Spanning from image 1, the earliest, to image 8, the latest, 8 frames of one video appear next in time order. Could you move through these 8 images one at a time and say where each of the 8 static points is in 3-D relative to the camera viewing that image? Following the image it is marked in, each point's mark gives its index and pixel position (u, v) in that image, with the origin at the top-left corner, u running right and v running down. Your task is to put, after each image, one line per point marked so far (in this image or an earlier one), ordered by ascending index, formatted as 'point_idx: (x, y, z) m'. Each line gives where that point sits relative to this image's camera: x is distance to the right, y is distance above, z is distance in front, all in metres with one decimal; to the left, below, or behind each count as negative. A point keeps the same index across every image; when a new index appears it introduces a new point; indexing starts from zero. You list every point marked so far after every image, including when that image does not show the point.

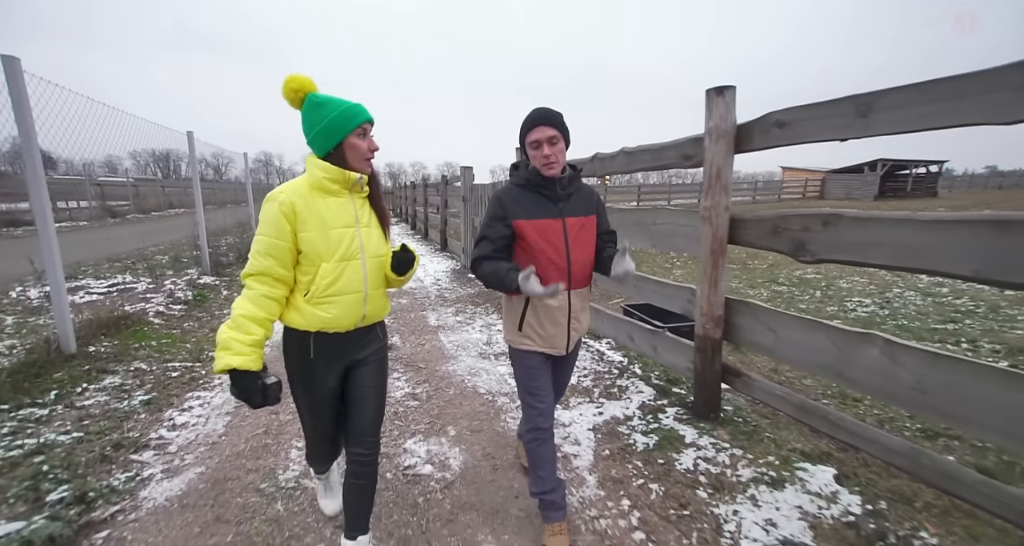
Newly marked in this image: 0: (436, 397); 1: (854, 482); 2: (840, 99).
0: (-0.6, -0.9, +3.1) m
1: (+1.7, -1.0, +2.1) m
2: (+1.5, +0.8, +1.9) m
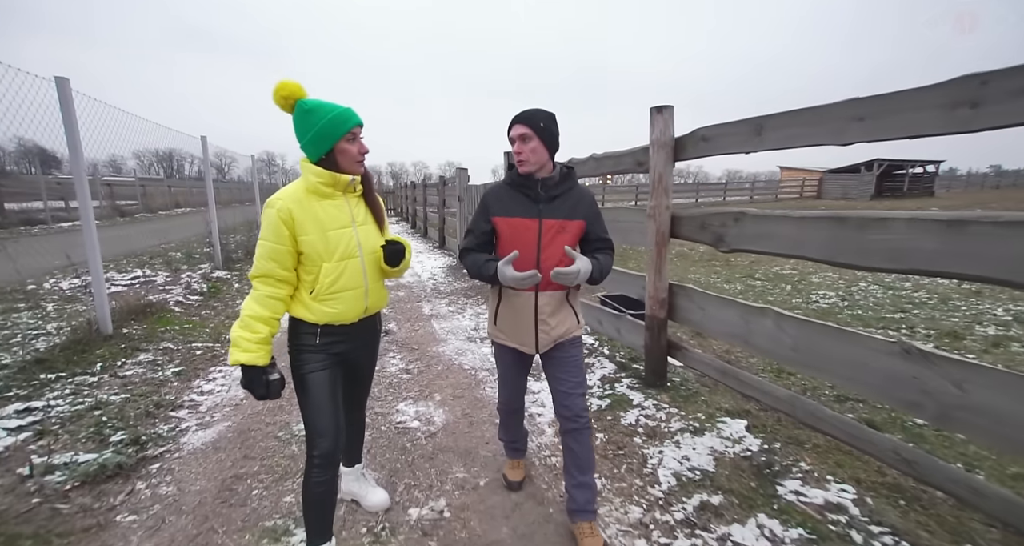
0: (-0.7, -0.9, +3.6) m
1: (+1.5, -1.0, +2.6) m
2: (+1.3, +0.9, +2.4) m
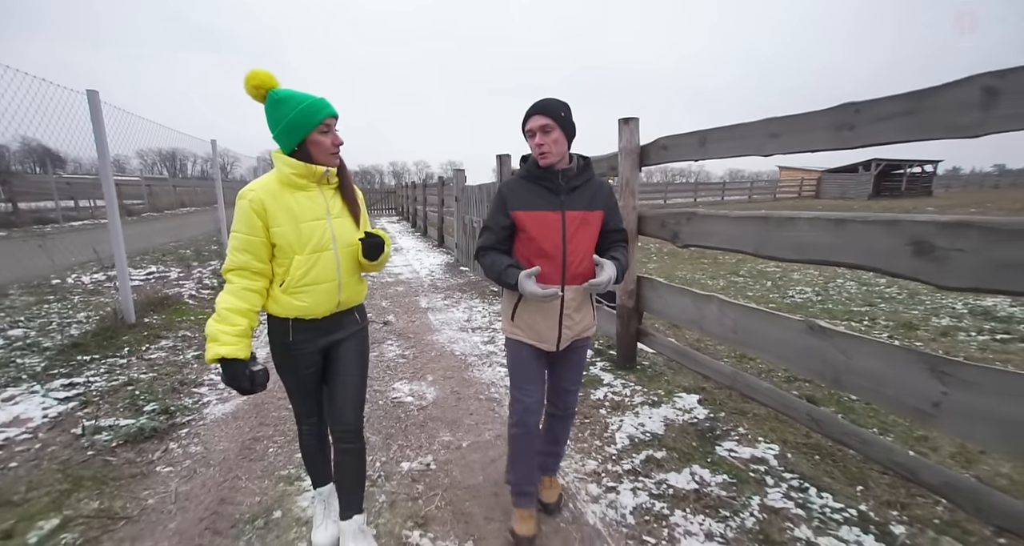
0: (-0.9, -0.8, +4.0) m
1: (+1.4, -0.9, +2.9) m
2: (+1.2, +0.9, +2.7) m
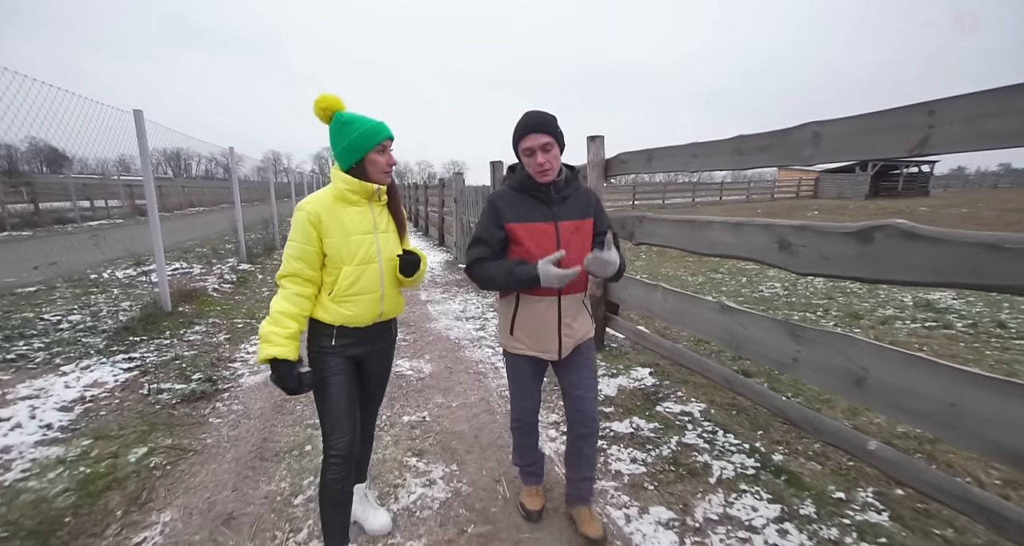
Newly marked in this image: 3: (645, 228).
0: (-1.0, -0.7, +4.6) m
1: (+1.3, -0.9, +3.5) m
2: (+1.0, +1.0, +3.3) m
3: (+1.1, +0.4, +3.3) m
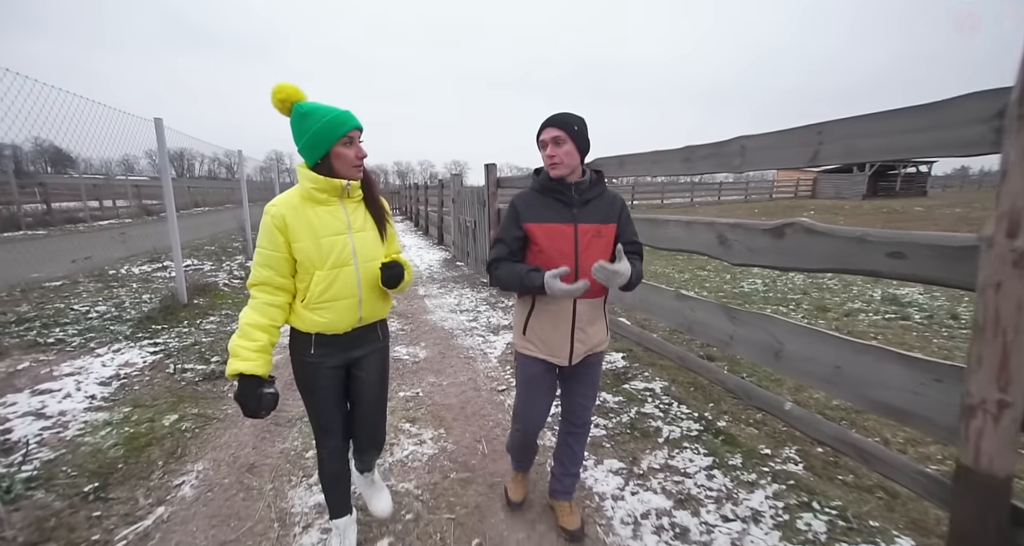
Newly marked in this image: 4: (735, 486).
0: (-1.1, -0.7, +5.0) m
1: (+1.1, -0.8, +3.9) m
2: (+0.9, +1.1, +3.7) m
3: (+1.0, +0.4, +3.7) m
4: (+1.1, -1.1, +2.1) m
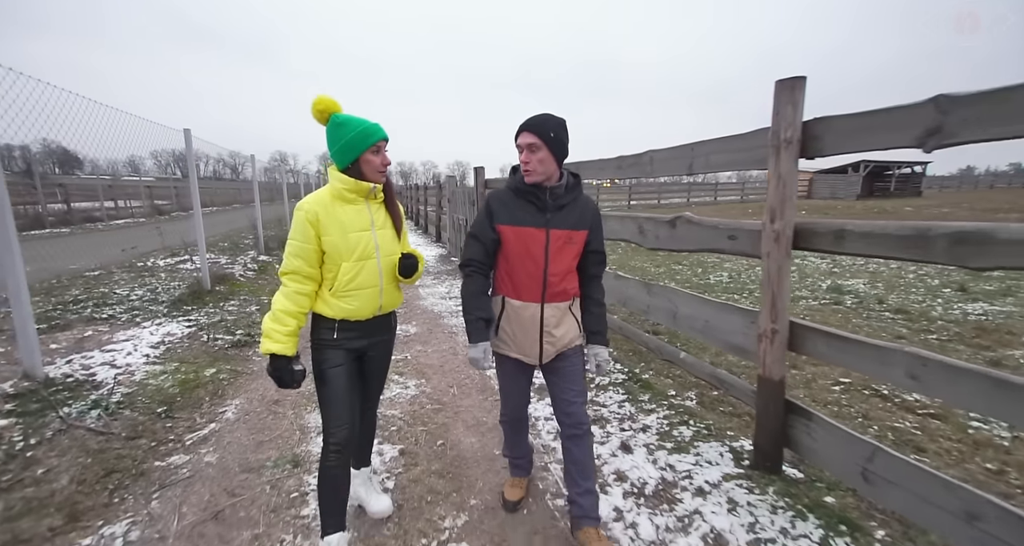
0: (-1.4, -0.5, +5.7) m
1: (+0.9, -0.7, +4.6) m
2: (+0.6, +1.2, +4.4) m
3: (+0.7, +0.5, +4.4) m
4: (+0.9, -1.0, +2.8) m
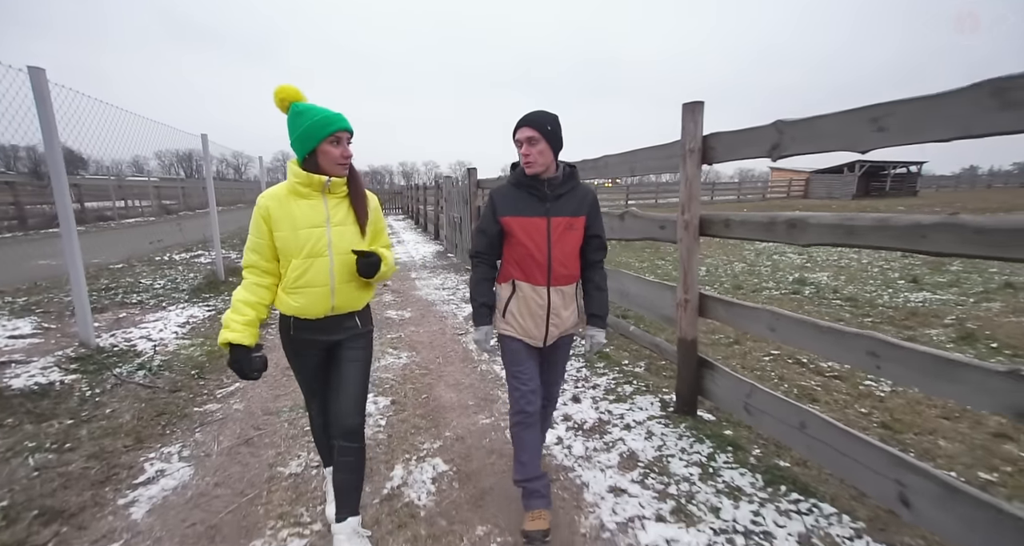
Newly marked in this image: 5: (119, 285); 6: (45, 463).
0: (-1.6, -0.4, +6.3) m
1: (+0.7, -0.6, +5.2) m
2: (+0.4, +1.3, +5.0) m
3: (+0.5, +0.7, +5.0) m
4: (+0.7, -0.8, +3.4) m
5: (-5.4, -0.2, +5.6) m
6: (-2.3, -1.0, +2.1) m
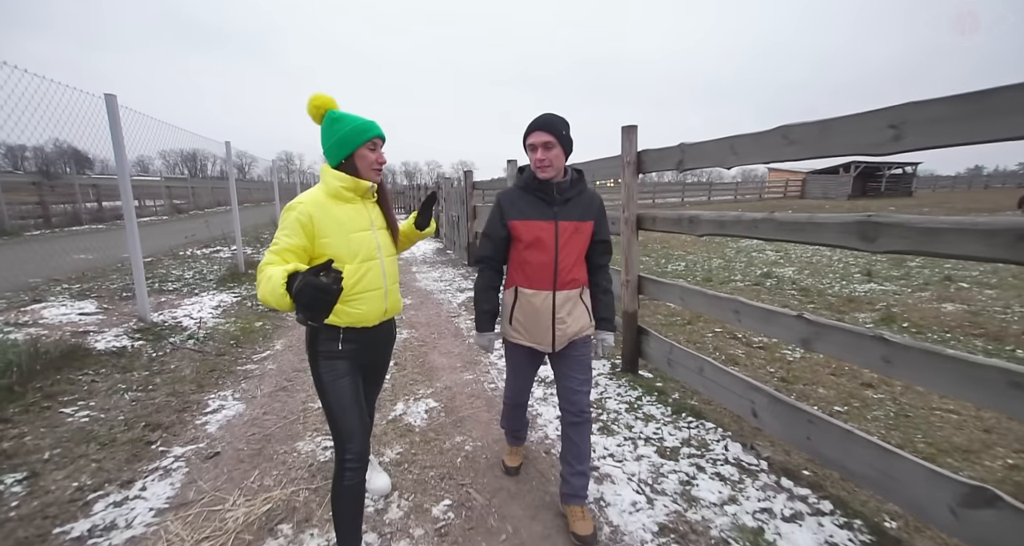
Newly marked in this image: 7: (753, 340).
0: (-1.8, -0.3, +7.0) m
1: (+0.5, -0.4, +5.9) m
2: (+0.3, +1.4, +5.7) m
3: (+0.3, +0.8, +5.7) m
4: (+0.5, -0.7, +4.1) m
5: (-5.5, 0.0, +6.4) m
6: (-2.5, -0.8, +2.8) m
7: (+2.4, -0.7, +4.1) m
